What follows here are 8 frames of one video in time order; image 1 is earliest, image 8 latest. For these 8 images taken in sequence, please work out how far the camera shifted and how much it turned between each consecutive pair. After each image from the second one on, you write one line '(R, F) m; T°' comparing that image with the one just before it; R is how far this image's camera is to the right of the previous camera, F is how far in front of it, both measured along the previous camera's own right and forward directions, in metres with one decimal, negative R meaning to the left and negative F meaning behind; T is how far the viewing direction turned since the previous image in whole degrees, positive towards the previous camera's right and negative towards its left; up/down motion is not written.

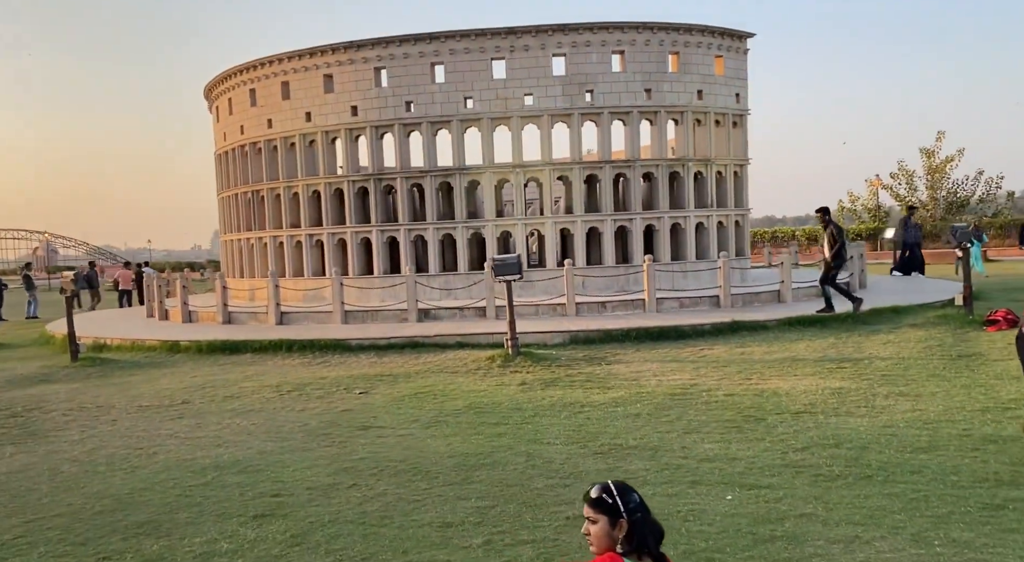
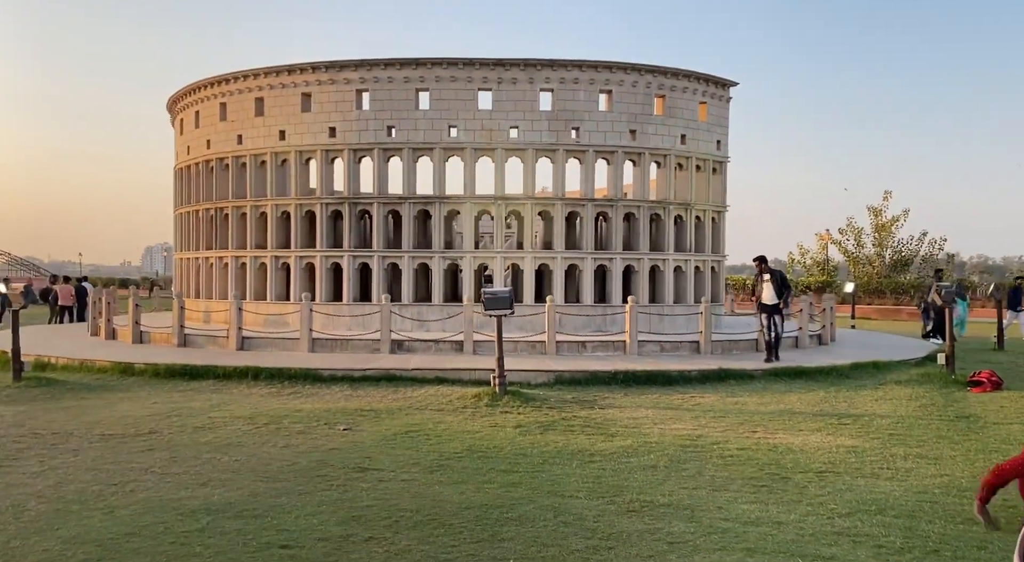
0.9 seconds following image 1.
(-0.6, +0.4) m; +4°
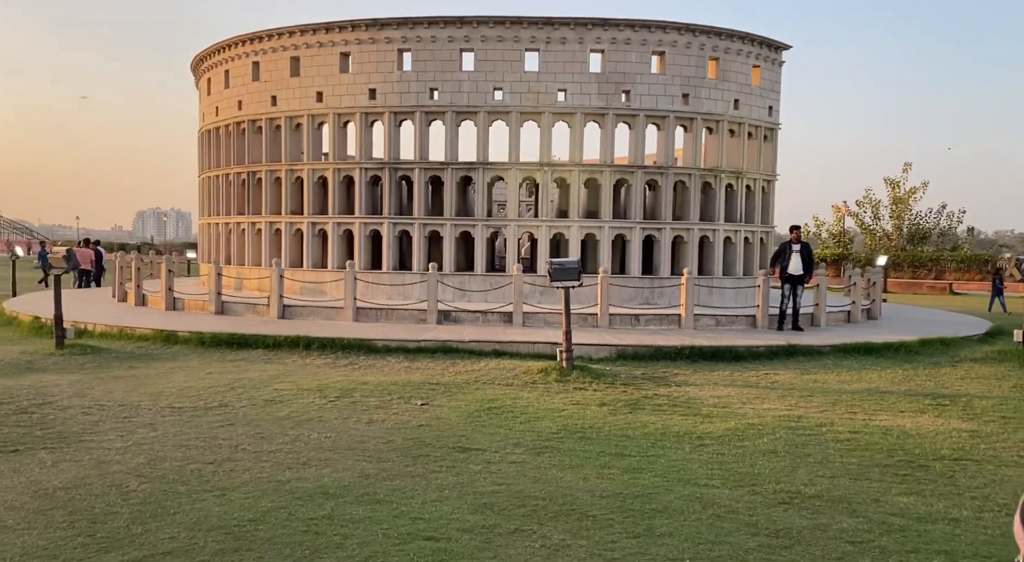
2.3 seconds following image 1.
(-0.9, +0.5) m; 0°
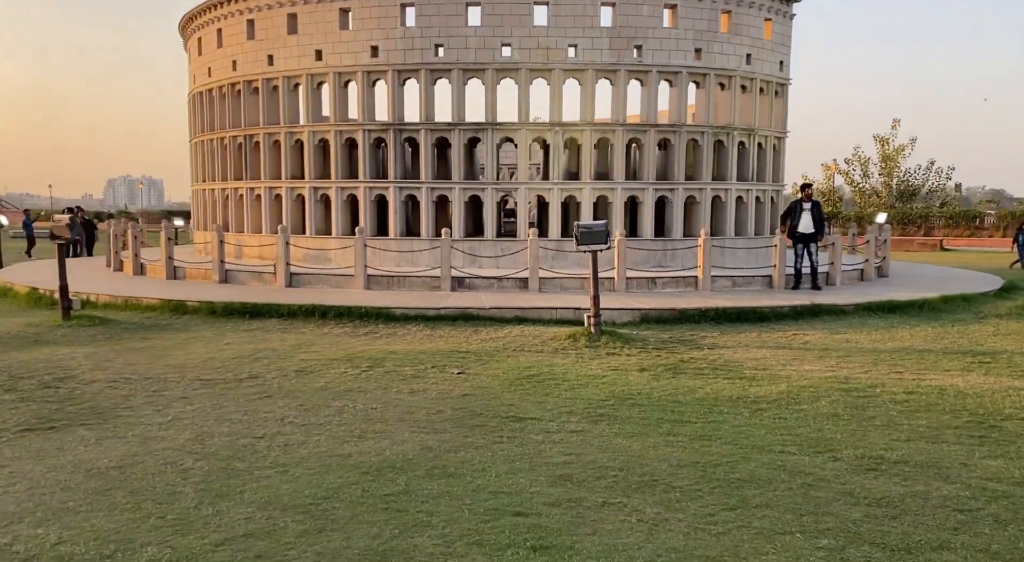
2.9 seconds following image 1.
(-0.6, +0.3) m; +1°
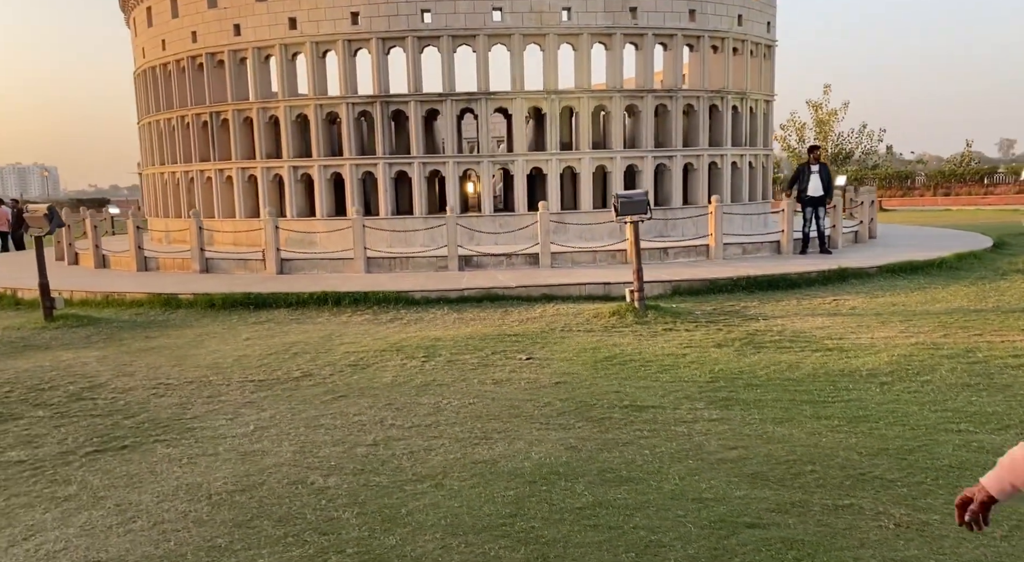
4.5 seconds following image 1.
(-1.3, +0.7) m; +5°
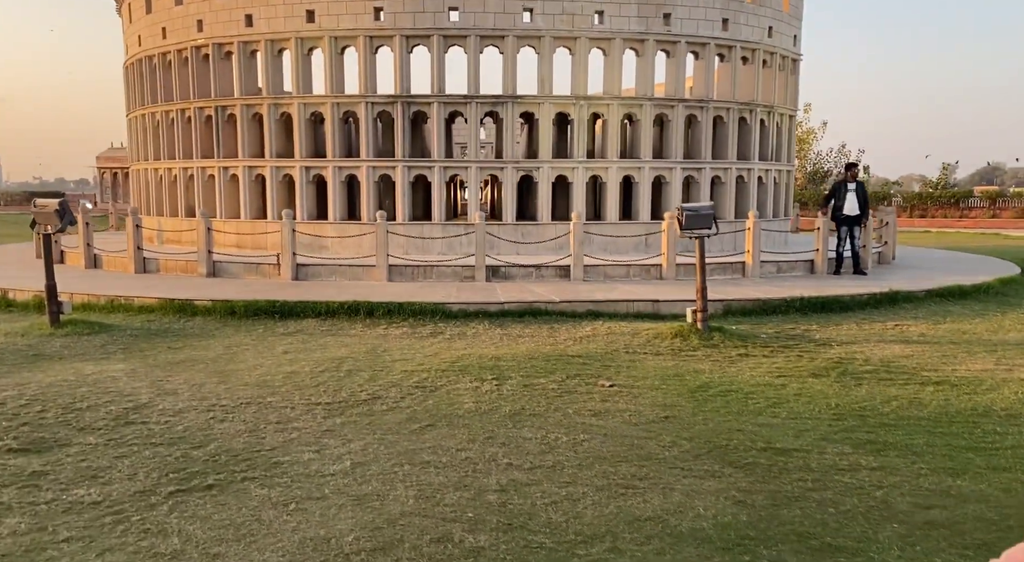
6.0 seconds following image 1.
(-1.1, +0.7) m; +2°
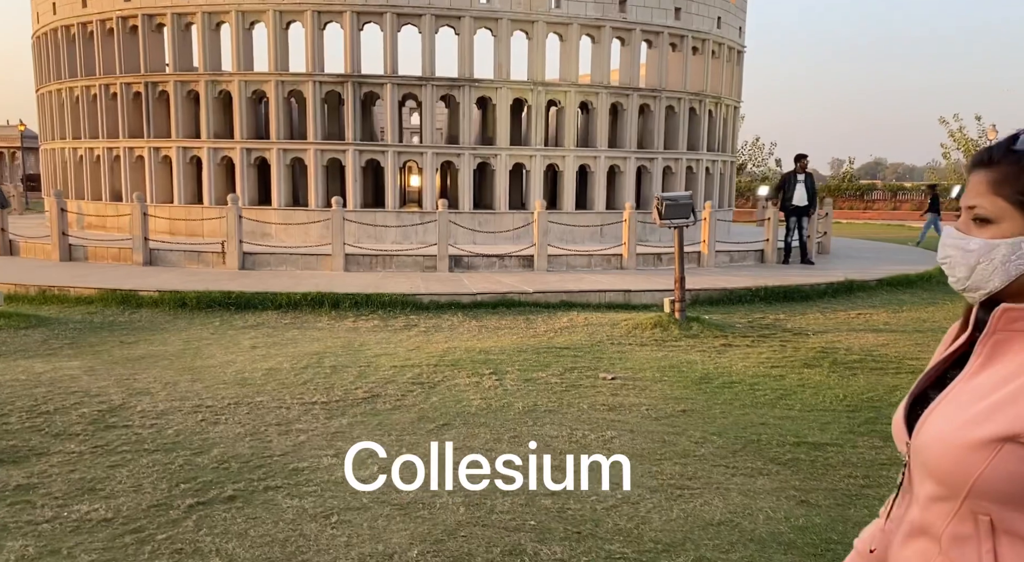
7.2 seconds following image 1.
(-0.8, +0.3) m; +6°
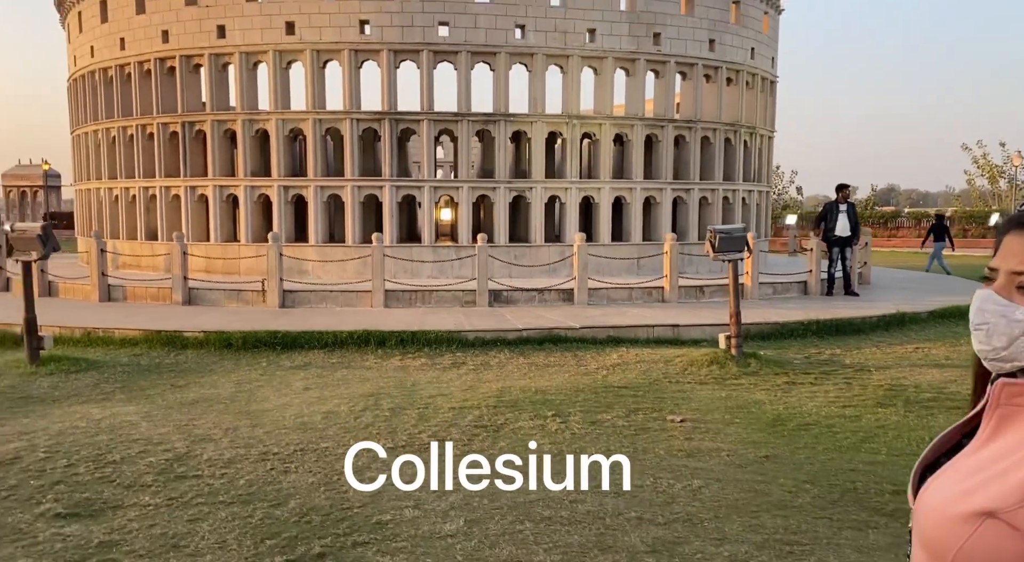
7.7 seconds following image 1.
(-0.4, +0.2) m; -1°
